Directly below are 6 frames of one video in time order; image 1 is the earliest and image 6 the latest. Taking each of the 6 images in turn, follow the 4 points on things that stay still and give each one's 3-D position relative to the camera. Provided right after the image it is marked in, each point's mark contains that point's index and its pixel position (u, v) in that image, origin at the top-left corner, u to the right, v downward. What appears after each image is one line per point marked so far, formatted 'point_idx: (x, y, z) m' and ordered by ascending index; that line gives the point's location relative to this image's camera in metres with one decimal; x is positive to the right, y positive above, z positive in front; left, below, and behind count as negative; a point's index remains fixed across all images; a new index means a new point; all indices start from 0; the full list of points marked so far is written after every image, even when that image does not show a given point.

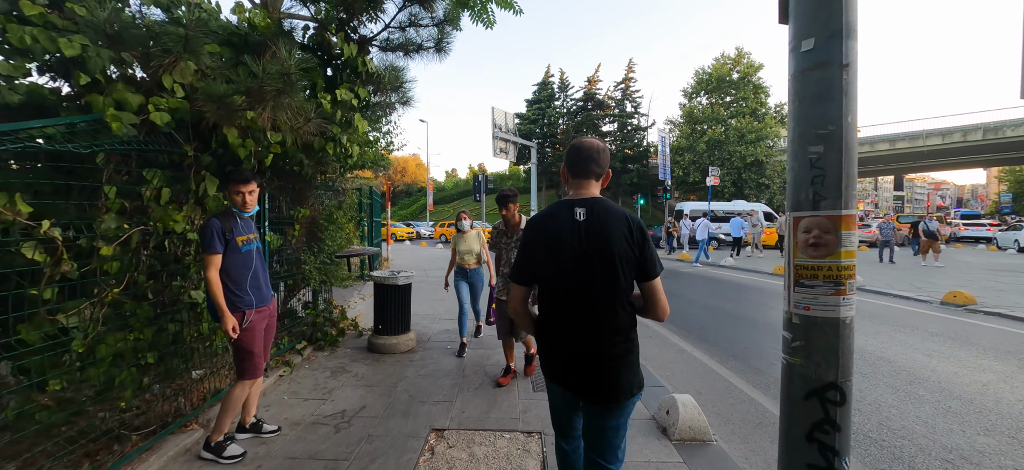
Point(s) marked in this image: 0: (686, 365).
0: (+2.0, -1.5, +4.6) m
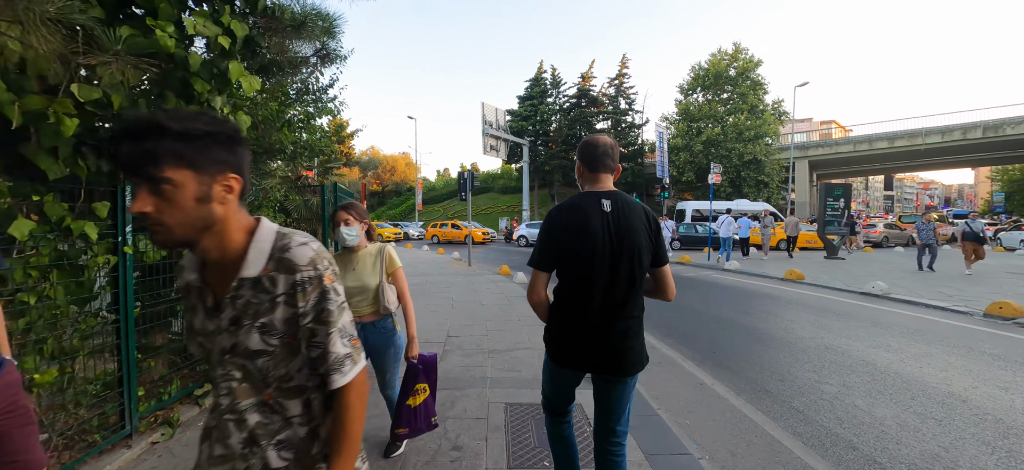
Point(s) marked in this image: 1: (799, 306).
0: (+1.7, -1.5, +3.5) m
1: (+5.4, -1.3, +7.4) m
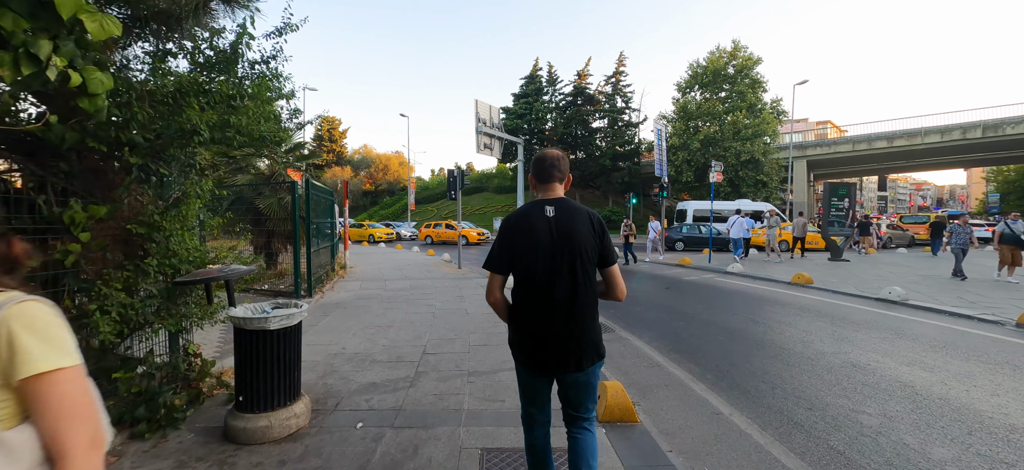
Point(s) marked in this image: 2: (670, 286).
0: (+1.6, -1.6, +2.9) m
1: (+5.2, -1.4, +6.8) m
2: (+3.9, -1.2, +9.8) m
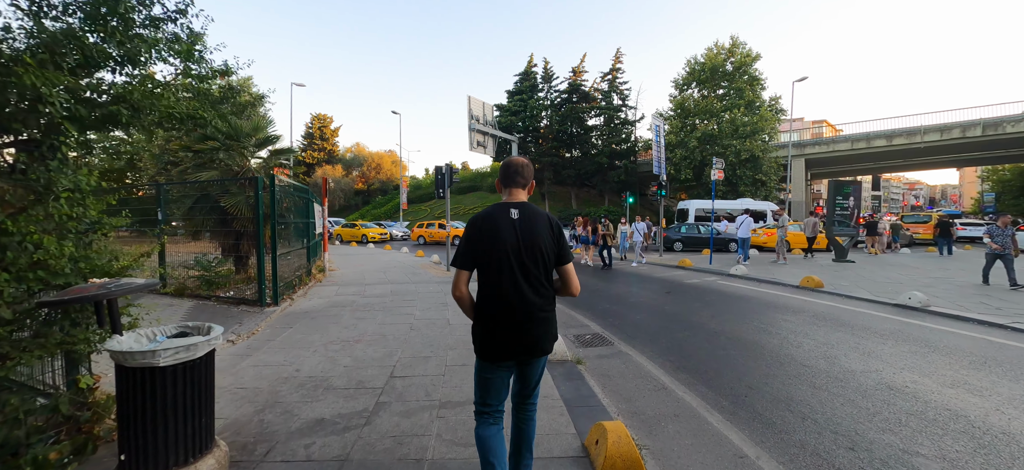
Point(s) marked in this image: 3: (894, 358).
0: (+1.4, -1.6, +2.3) m
1: (+5.0, -1.4, +6.2) m
2: (+3.6, -1.3, +9.2) m
3: (+4.5, -1.5, +4.7) m
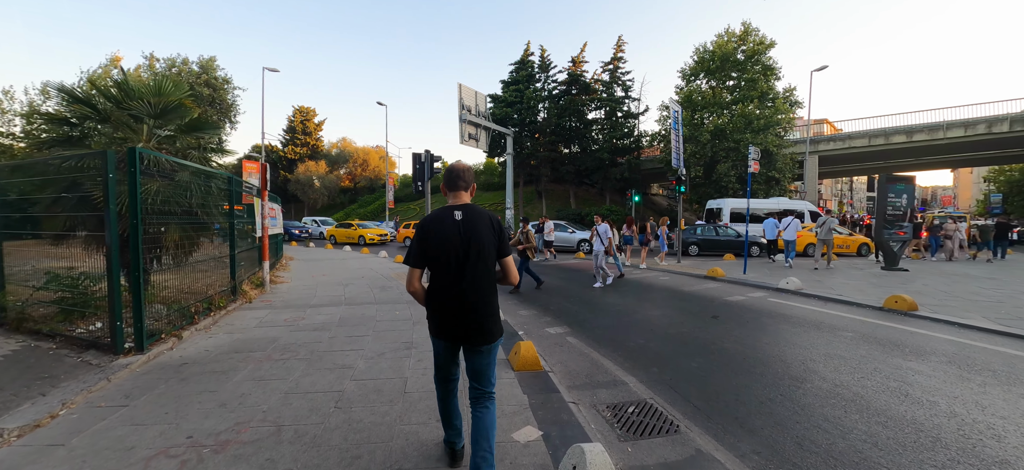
0: (+1.5, -1.7, +0.1) m
1: (+4.9, -1.5, +4.1) m
2: (+3.6, -1.3, +7.1) m
3: (+4.5, -1.6, +2.6) m
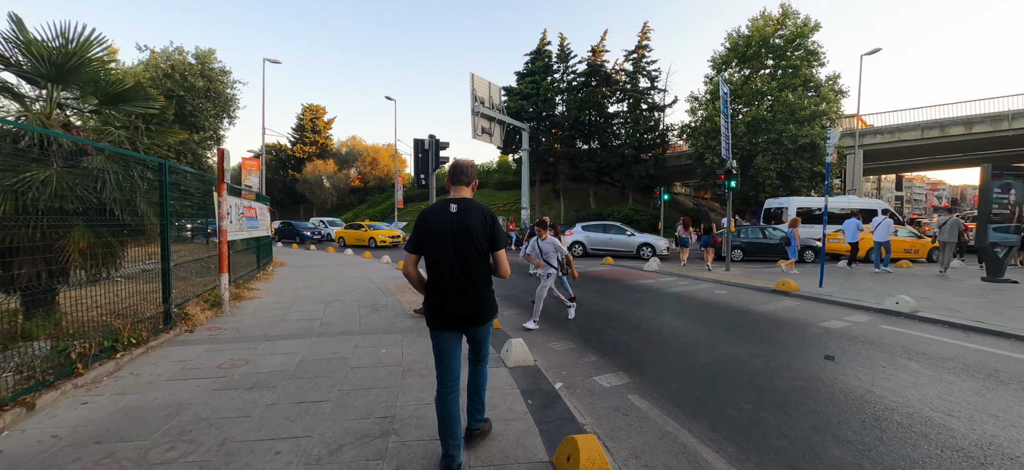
0: (+1.6, -1.8, -1.7) m
1: (+5.2, -1.5, +2.2) m
2: (+3.9, -1.4, +5.2) m
3: (+4.7, -1.6, +0.7) m
